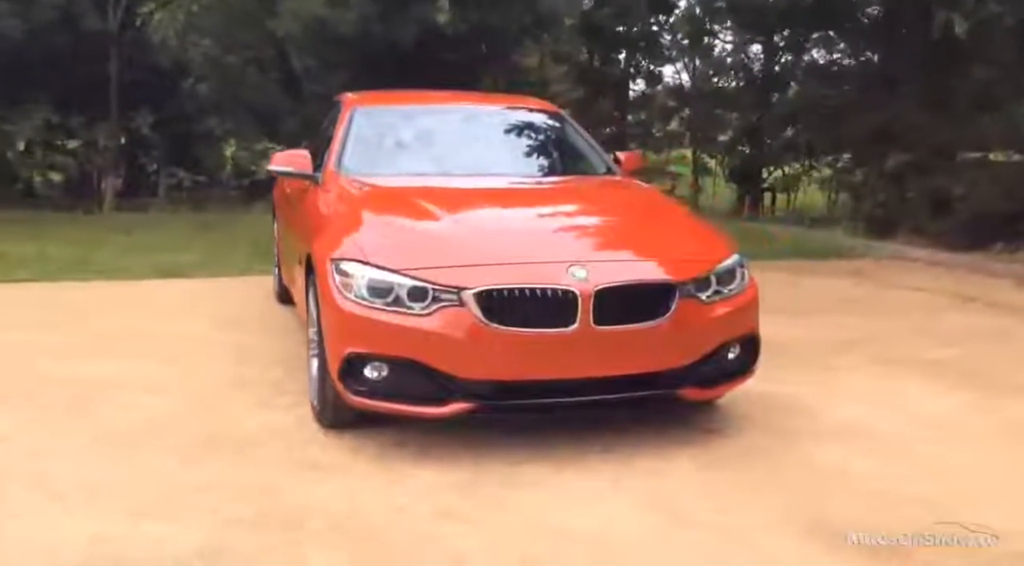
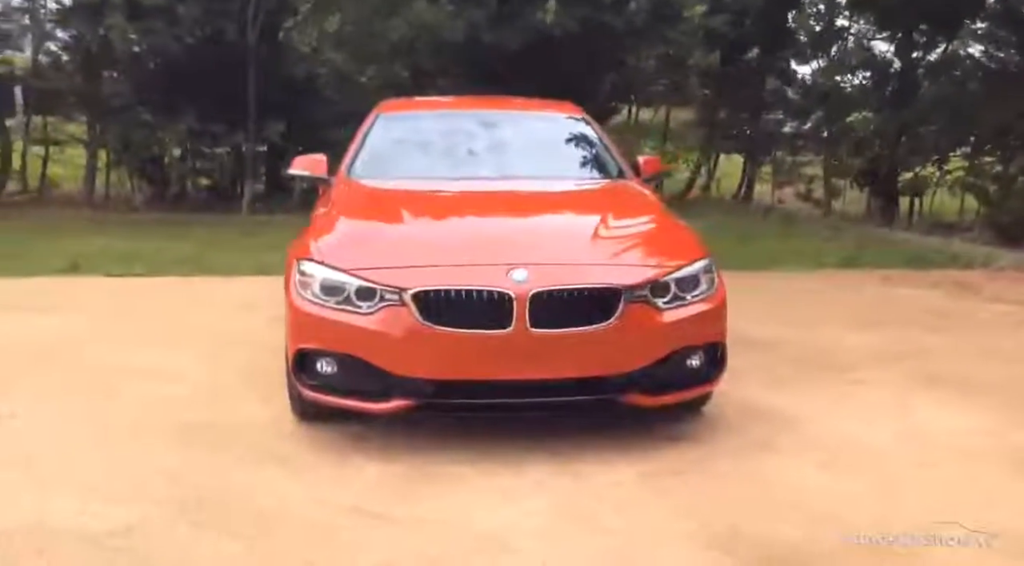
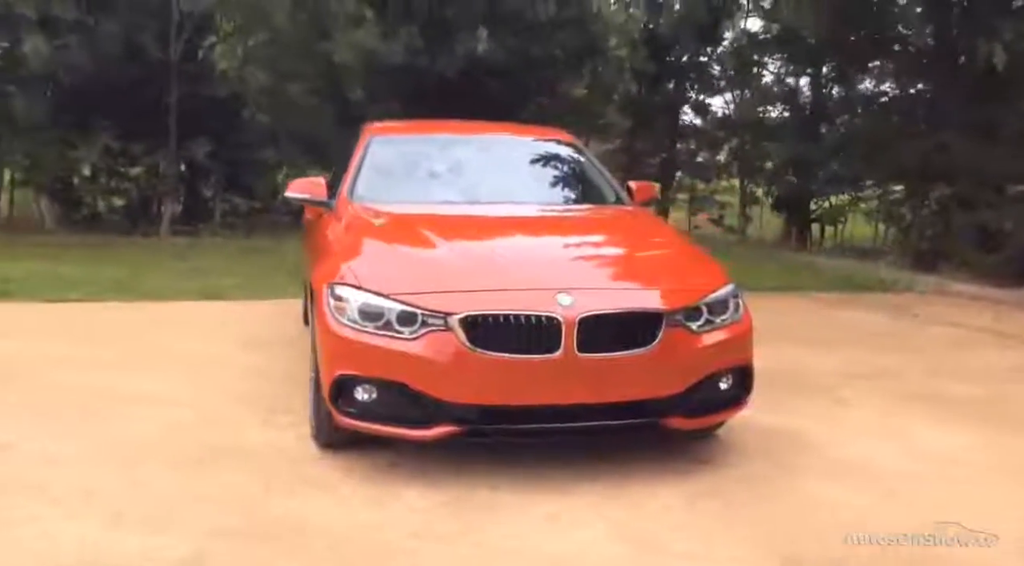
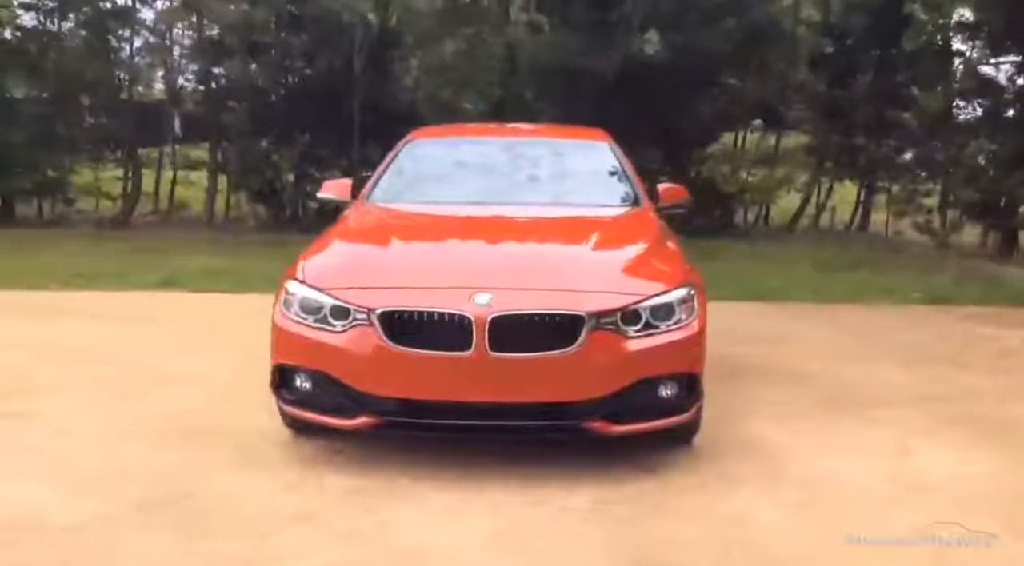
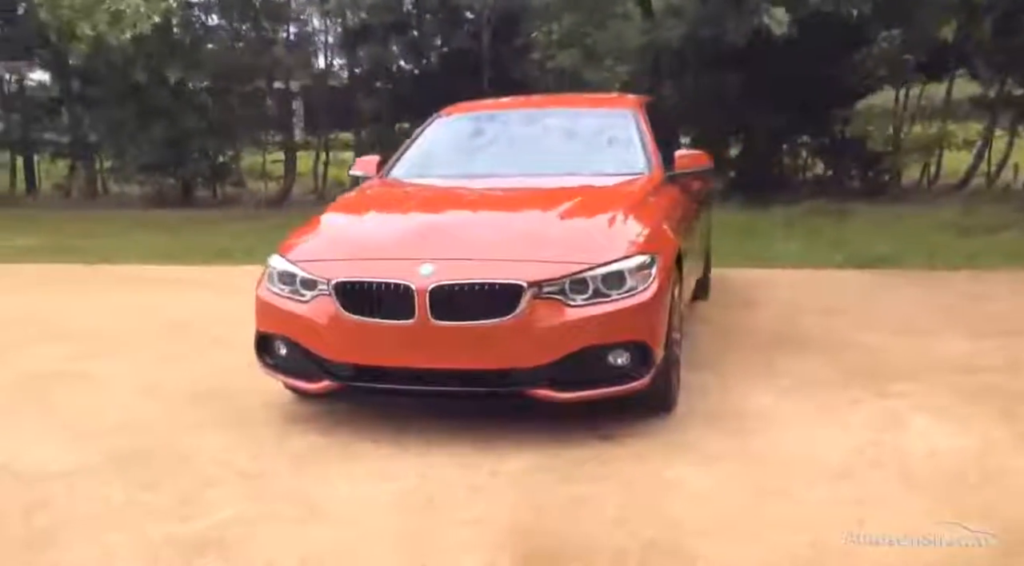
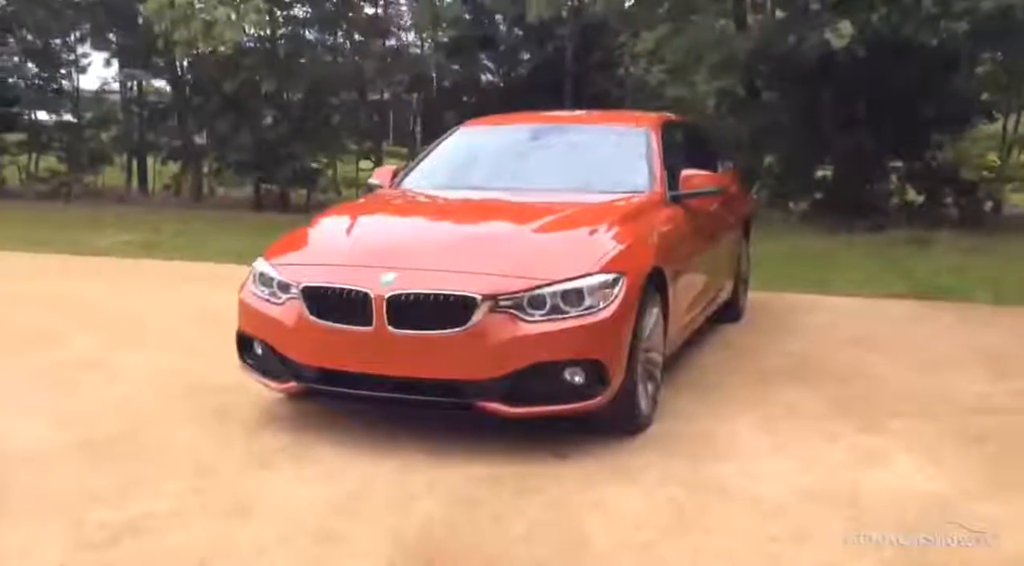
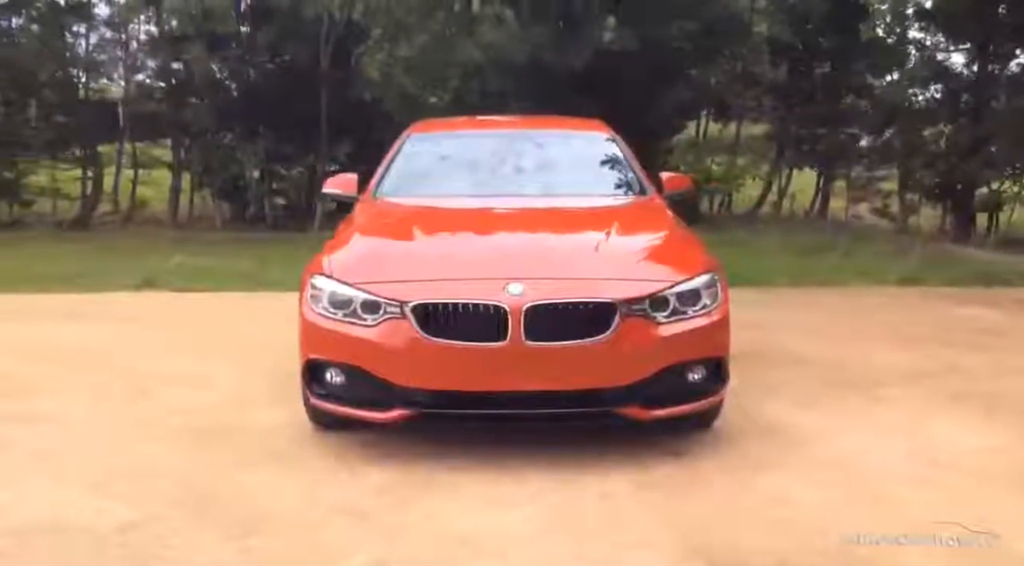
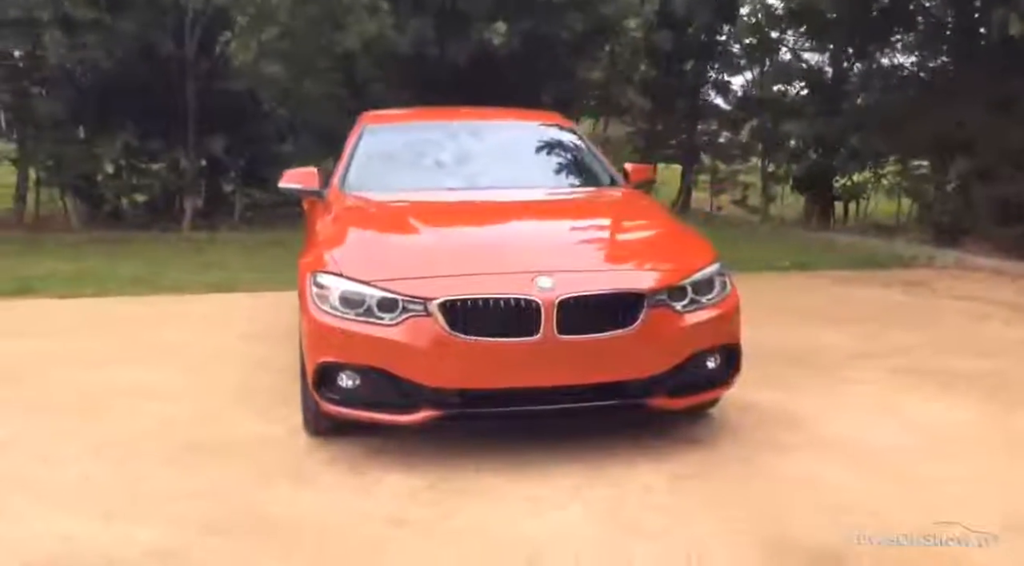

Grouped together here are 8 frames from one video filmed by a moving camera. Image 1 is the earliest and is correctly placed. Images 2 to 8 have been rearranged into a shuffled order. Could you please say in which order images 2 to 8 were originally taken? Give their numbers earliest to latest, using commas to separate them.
3, 8, 2, 7, 4, 5, 6
